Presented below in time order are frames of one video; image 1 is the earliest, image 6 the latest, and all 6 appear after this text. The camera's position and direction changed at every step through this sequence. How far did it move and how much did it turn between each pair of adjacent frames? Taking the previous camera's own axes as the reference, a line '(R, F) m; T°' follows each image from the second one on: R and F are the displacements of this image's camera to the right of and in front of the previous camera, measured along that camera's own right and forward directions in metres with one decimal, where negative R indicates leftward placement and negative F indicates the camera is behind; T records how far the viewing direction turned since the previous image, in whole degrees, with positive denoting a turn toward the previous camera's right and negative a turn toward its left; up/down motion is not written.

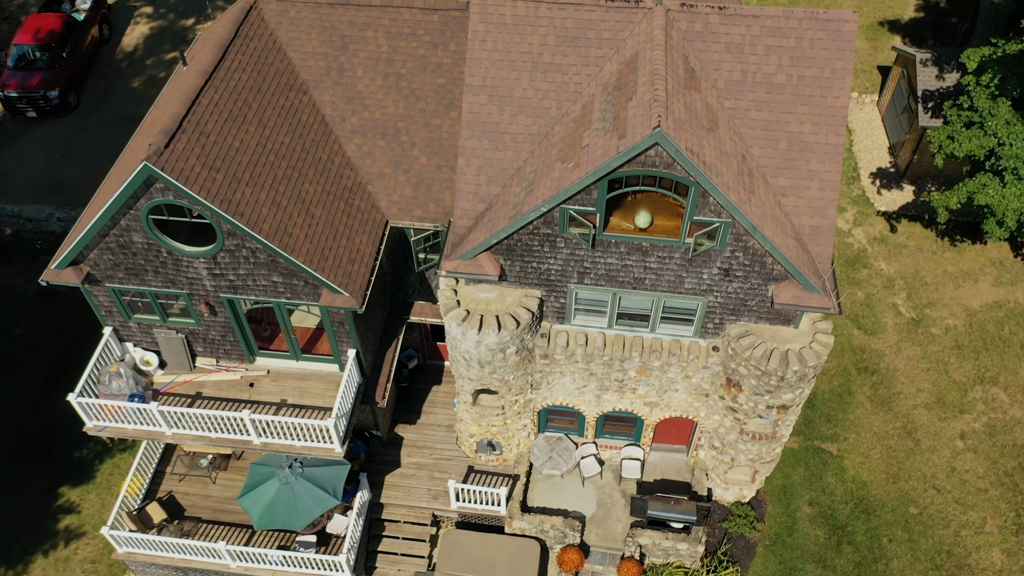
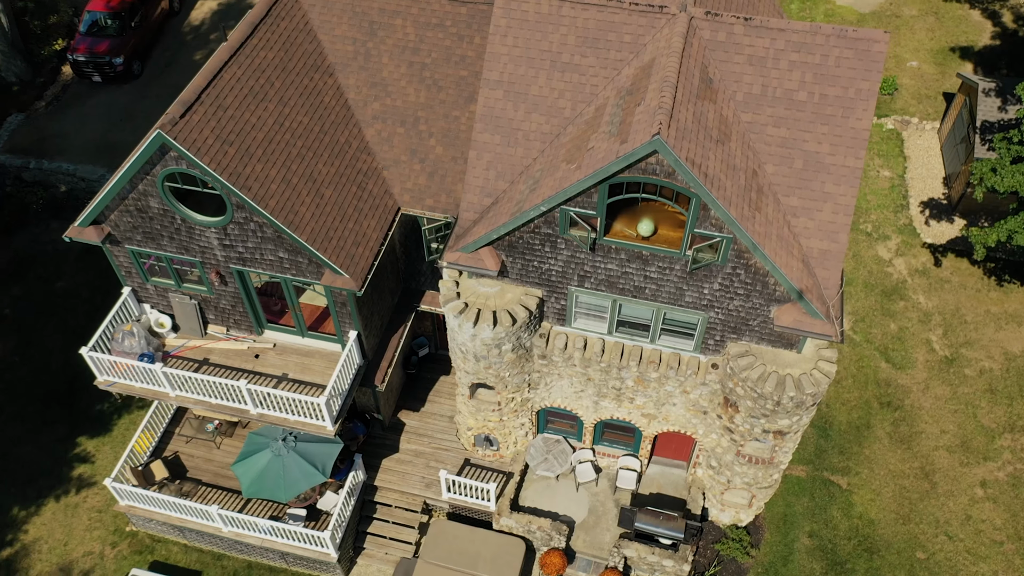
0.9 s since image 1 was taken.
(+1.4, +0.1) m; -5°
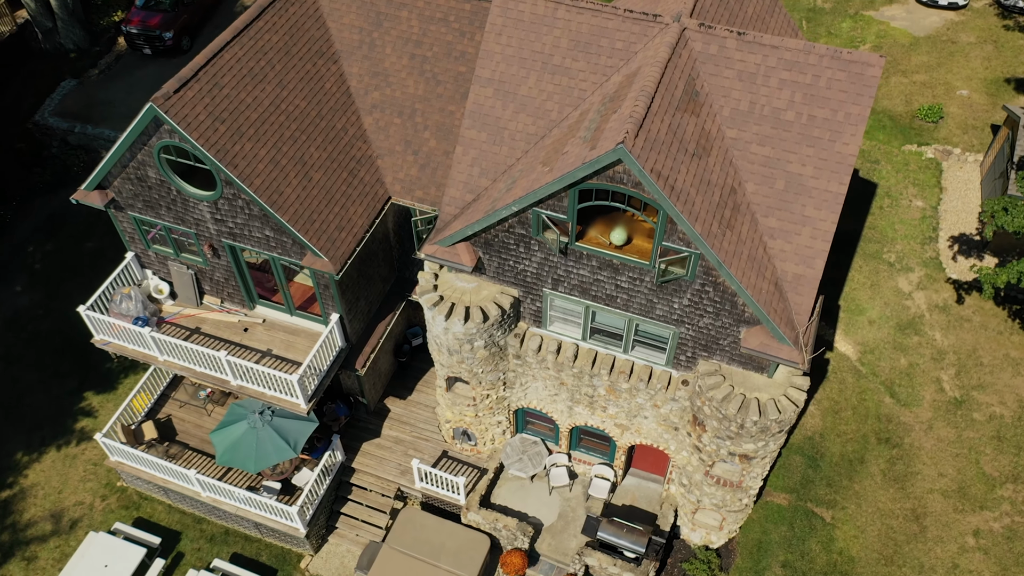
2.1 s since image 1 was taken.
(+1.9, 0.0) m; -4°
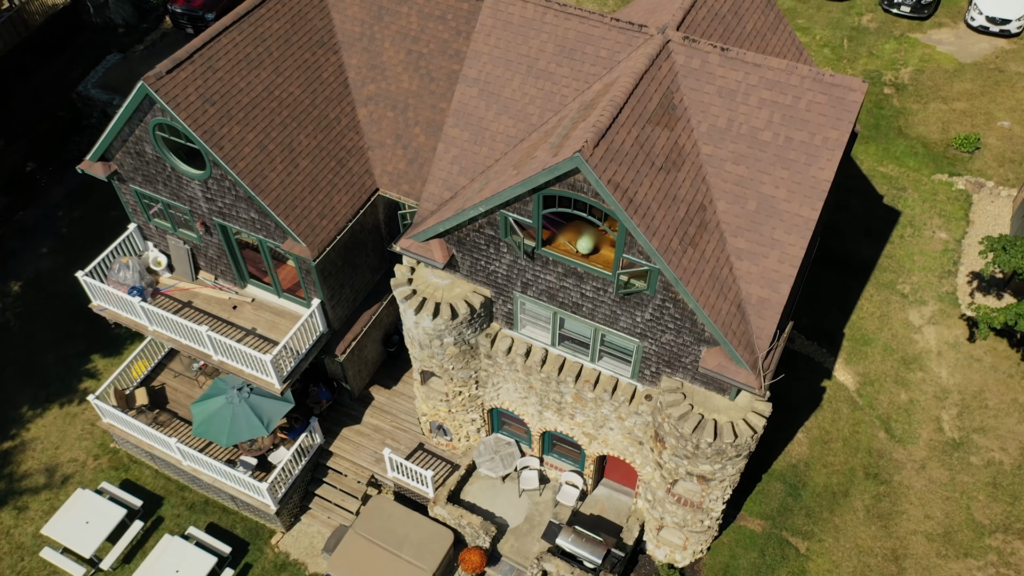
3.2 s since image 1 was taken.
(+1.9, 0.0) m; -4°
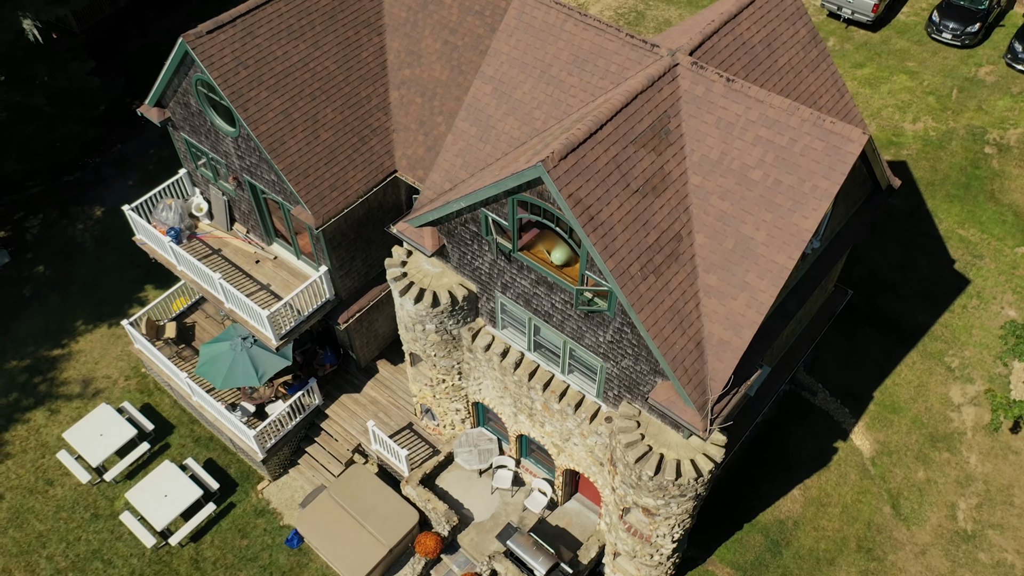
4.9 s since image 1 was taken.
(+3.0, +0.1) m; -8°
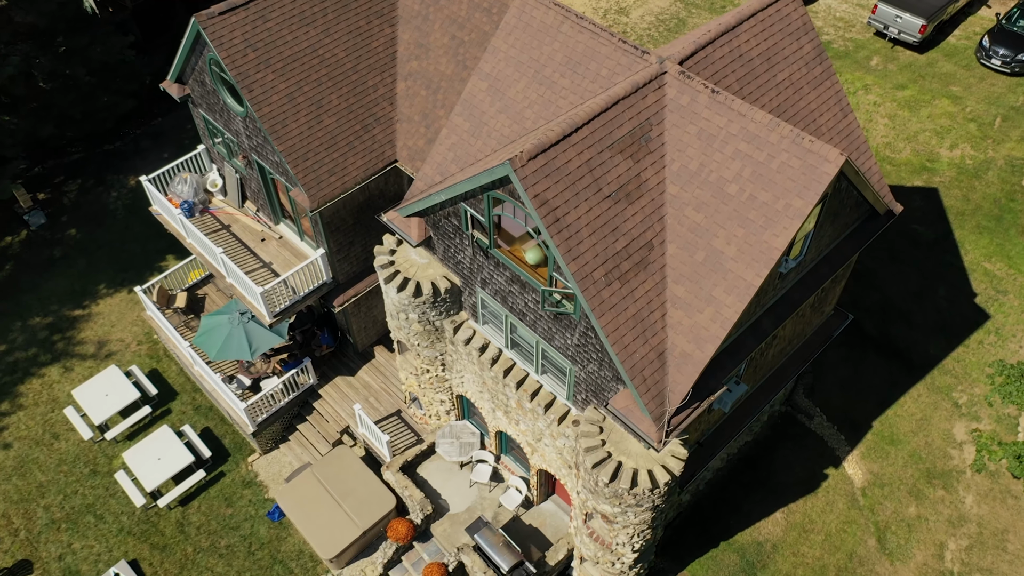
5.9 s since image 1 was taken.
(+1.7, -0.1) m; -4°
